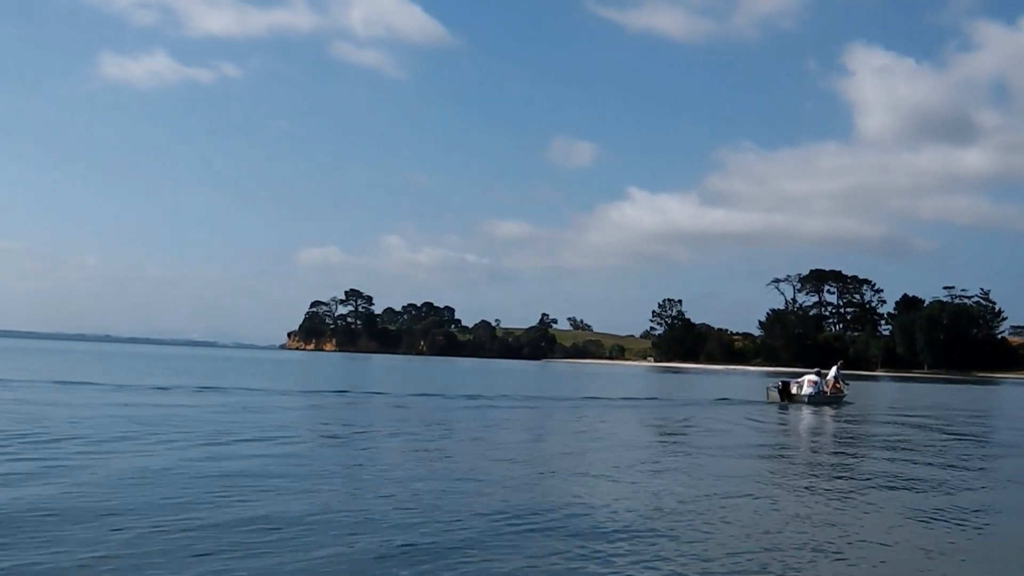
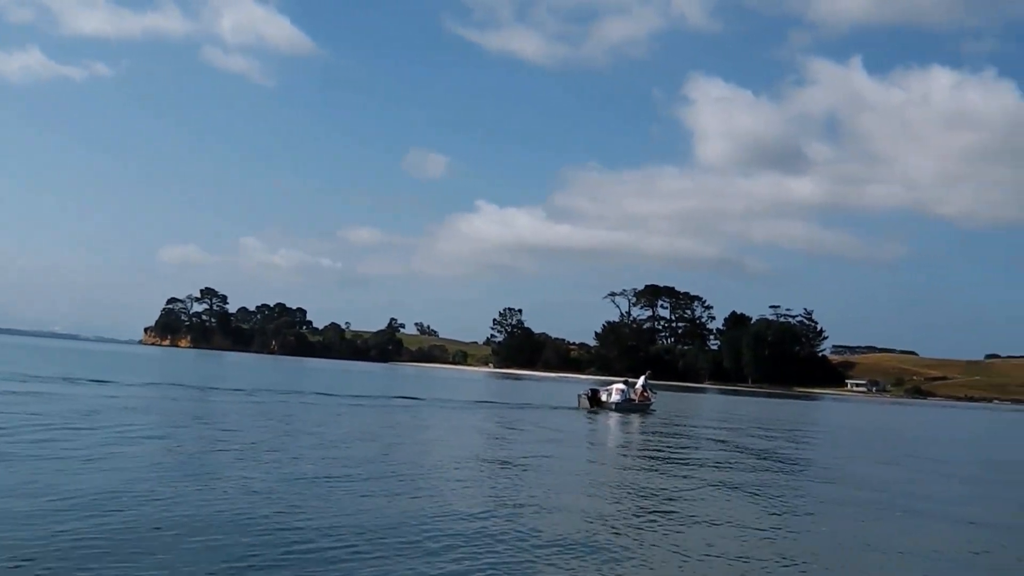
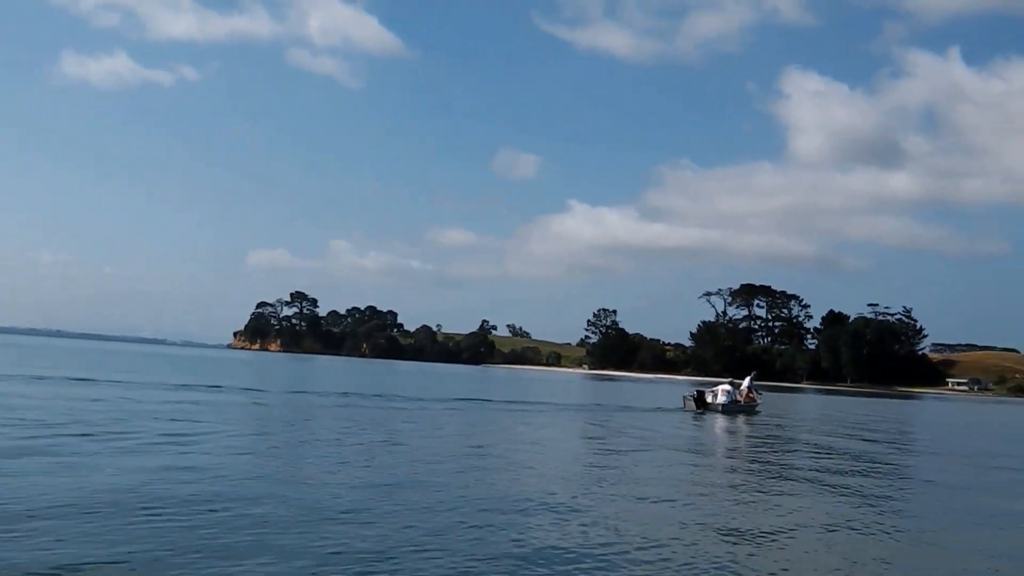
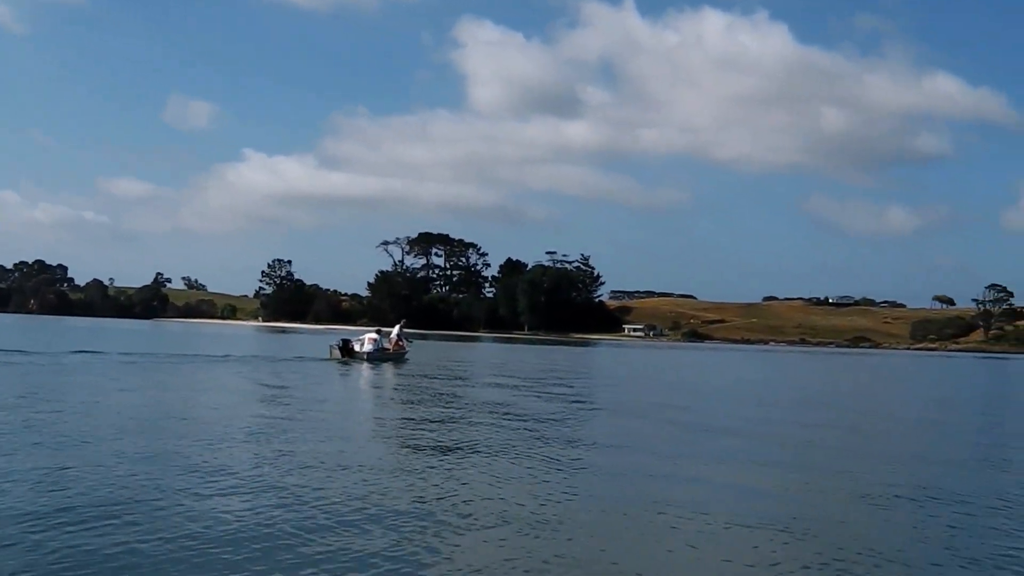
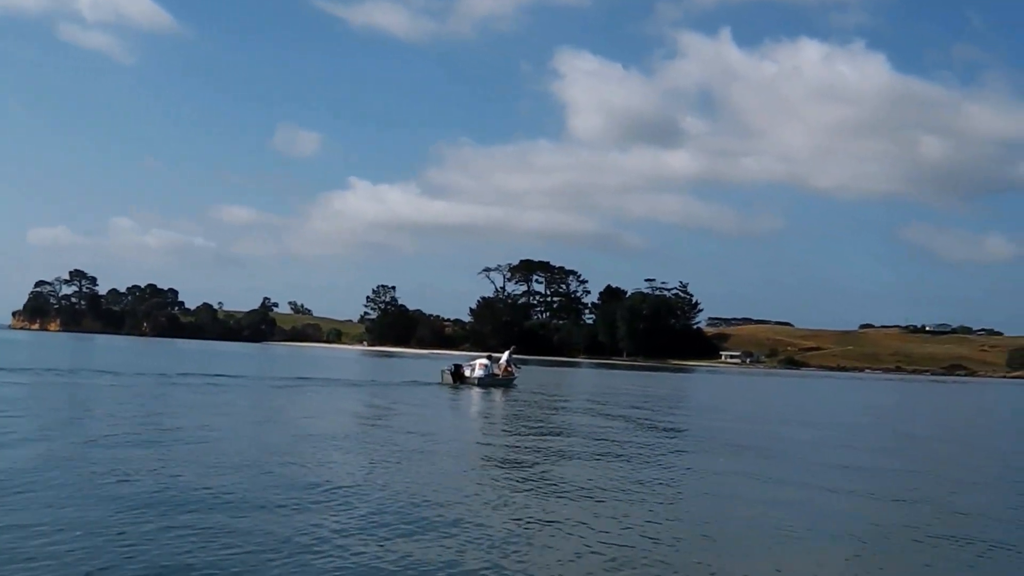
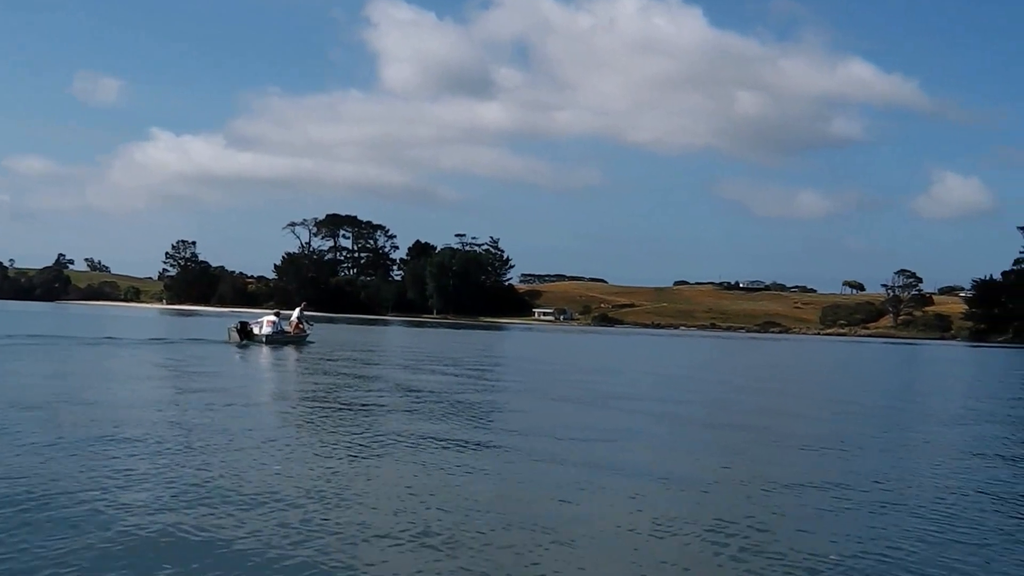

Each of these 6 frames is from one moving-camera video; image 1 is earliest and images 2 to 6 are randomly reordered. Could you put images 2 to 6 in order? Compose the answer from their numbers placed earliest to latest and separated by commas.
3, 2, 5, 4, 6
